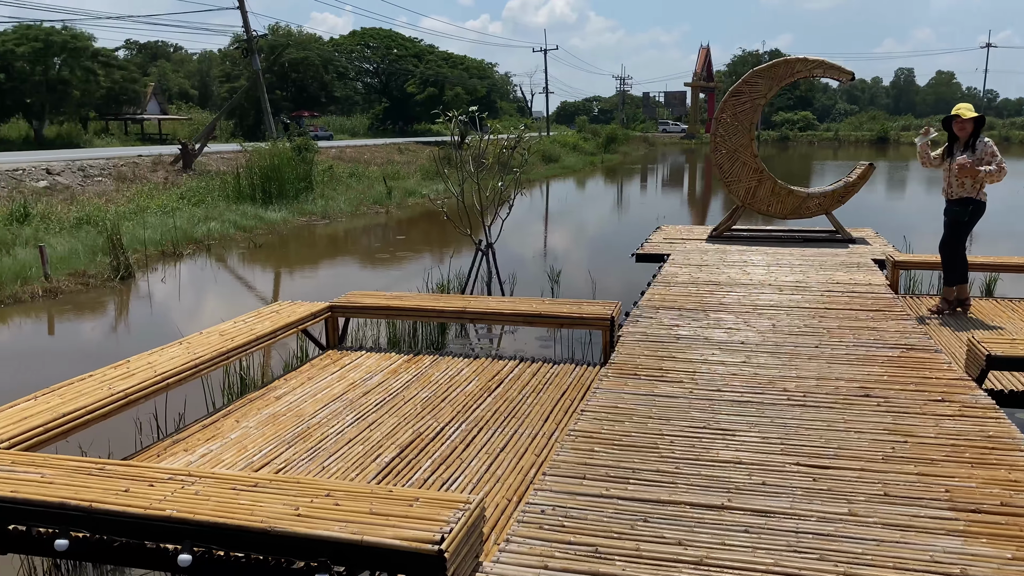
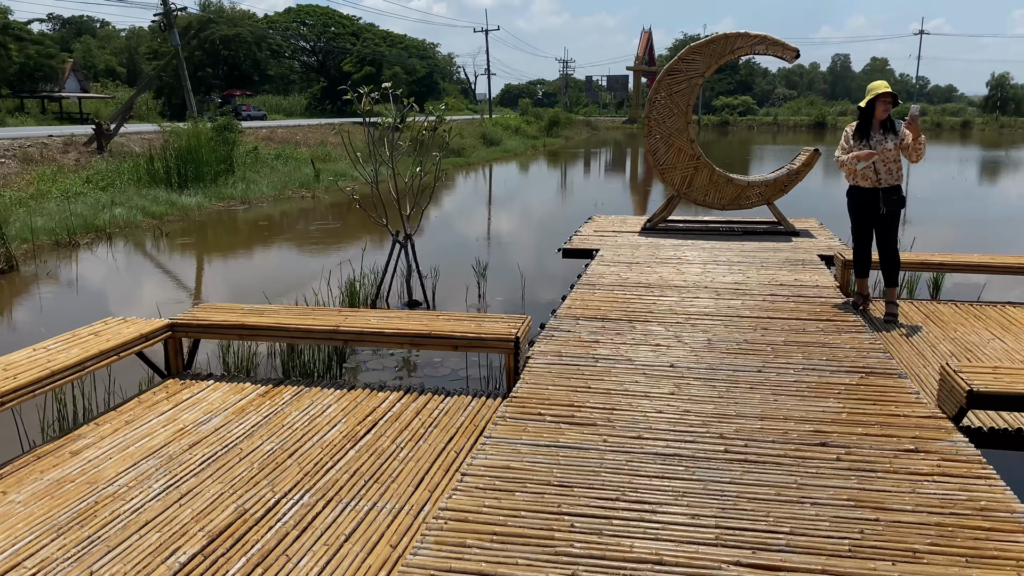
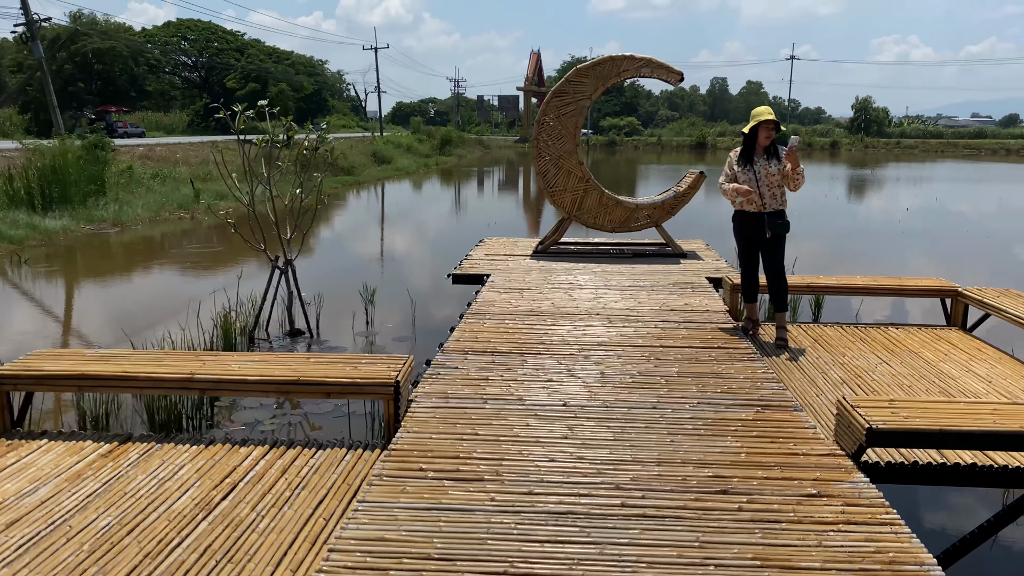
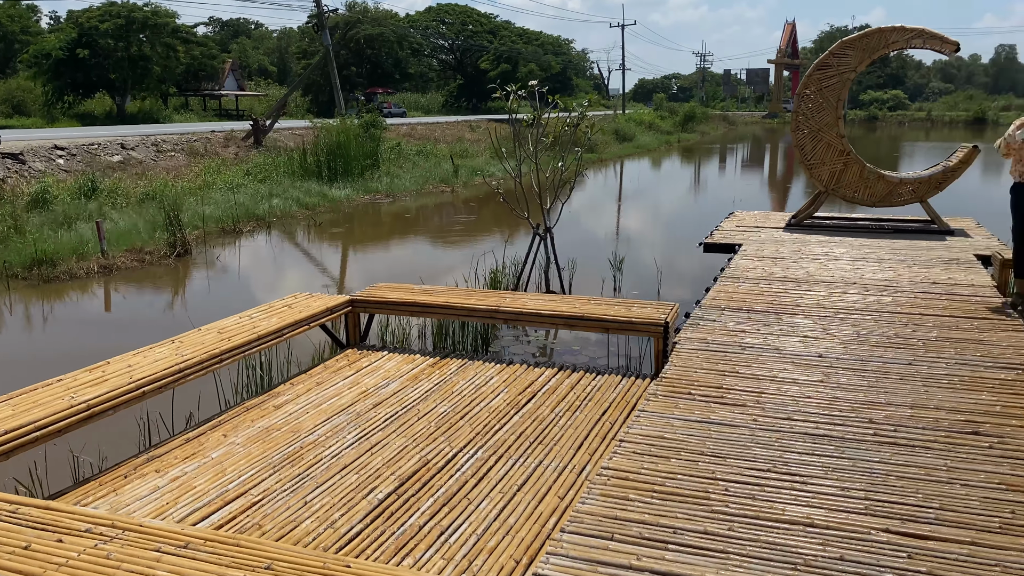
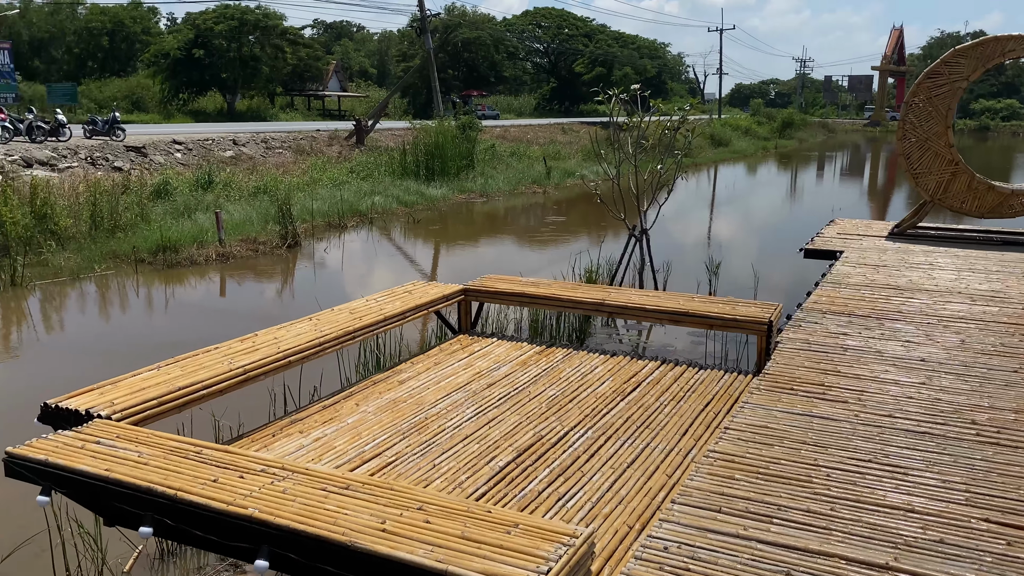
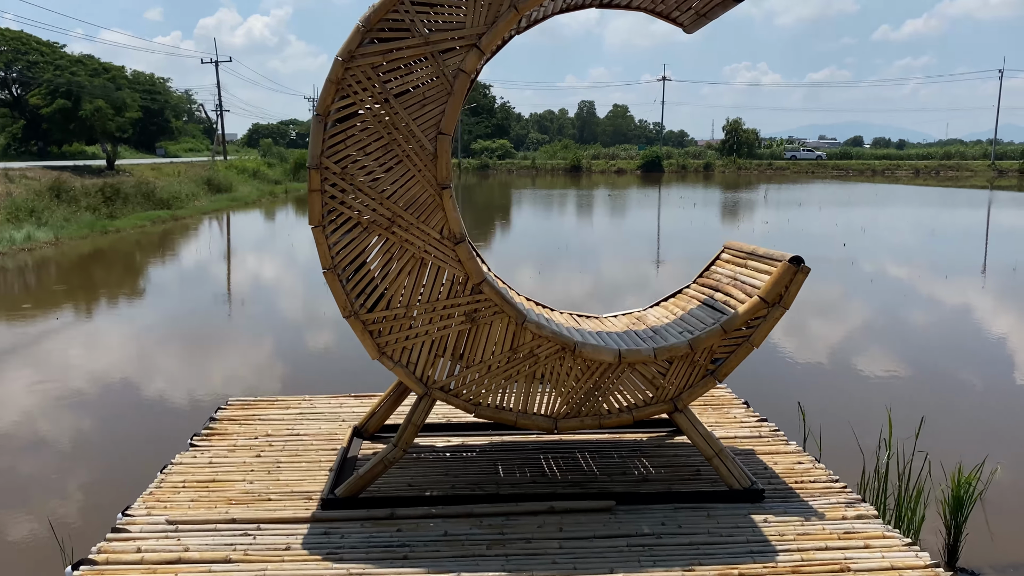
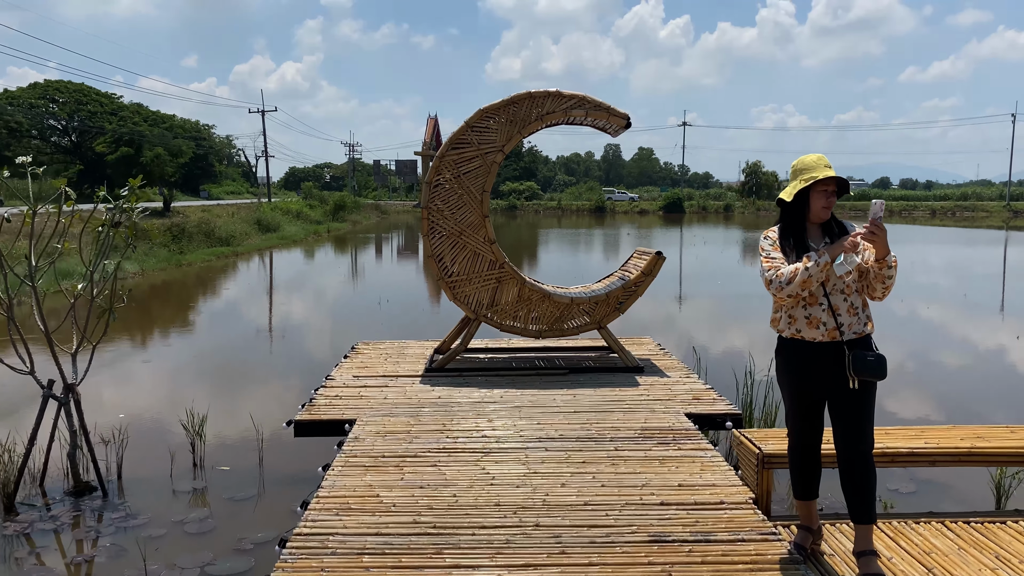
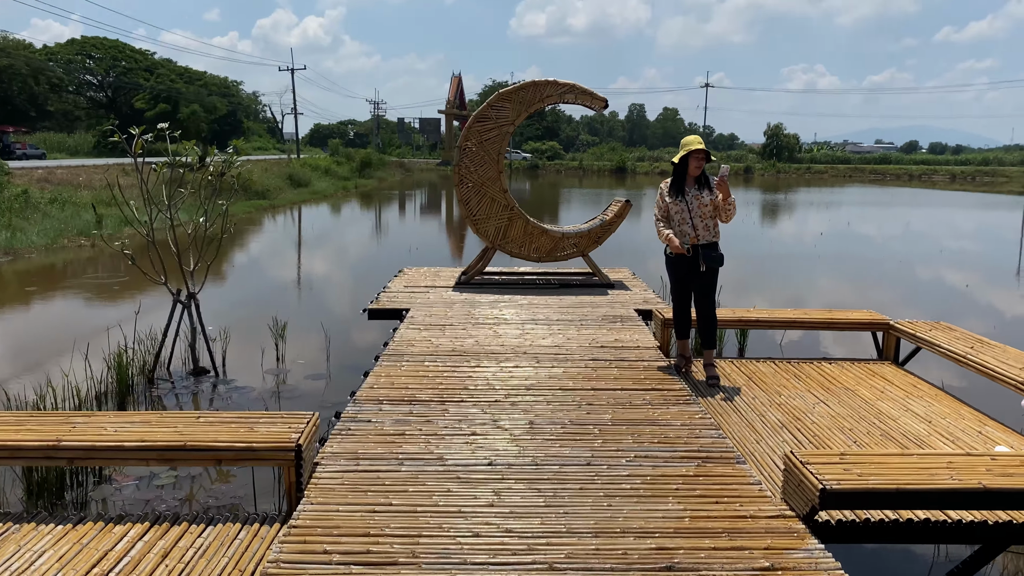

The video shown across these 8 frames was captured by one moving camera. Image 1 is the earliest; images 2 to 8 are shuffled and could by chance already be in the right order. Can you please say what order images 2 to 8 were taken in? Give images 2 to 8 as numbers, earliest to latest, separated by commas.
5, 4, 2, 3, 8, 7, 6
